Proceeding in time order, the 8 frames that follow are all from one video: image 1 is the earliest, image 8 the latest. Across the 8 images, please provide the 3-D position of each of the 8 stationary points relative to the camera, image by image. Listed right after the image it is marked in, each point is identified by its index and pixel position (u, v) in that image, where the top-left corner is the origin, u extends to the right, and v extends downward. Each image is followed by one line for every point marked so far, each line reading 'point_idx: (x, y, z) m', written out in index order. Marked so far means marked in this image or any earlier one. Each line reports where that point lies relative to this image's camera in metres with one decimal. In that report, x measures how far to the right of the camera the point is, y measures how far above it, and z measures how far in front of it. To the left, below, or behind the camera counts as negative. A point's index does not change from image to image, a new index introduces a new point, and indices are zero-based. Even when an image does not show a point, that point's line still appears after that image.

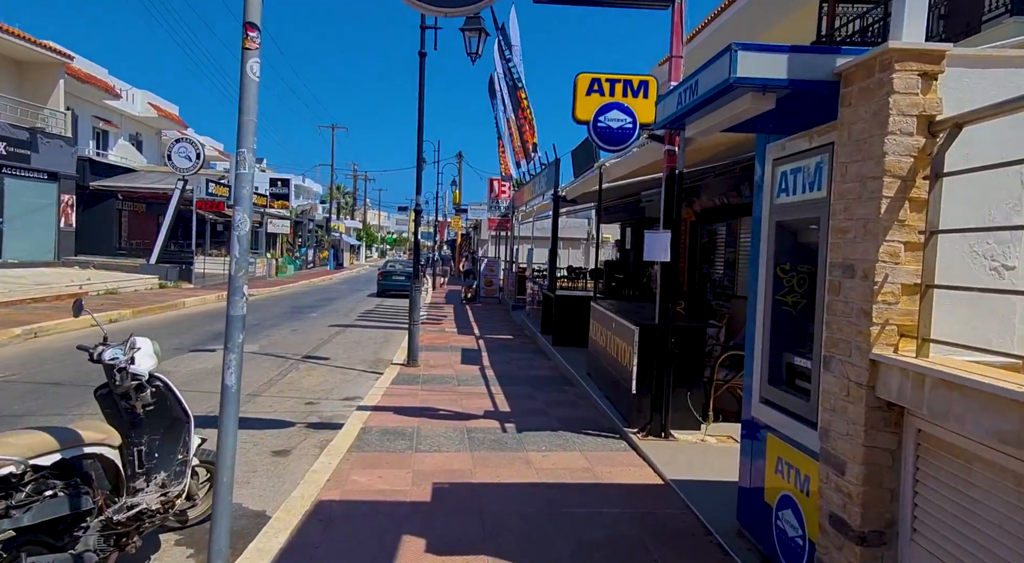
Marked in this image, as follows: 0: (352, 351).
0: (-2.9, -1.3, +12.0) m
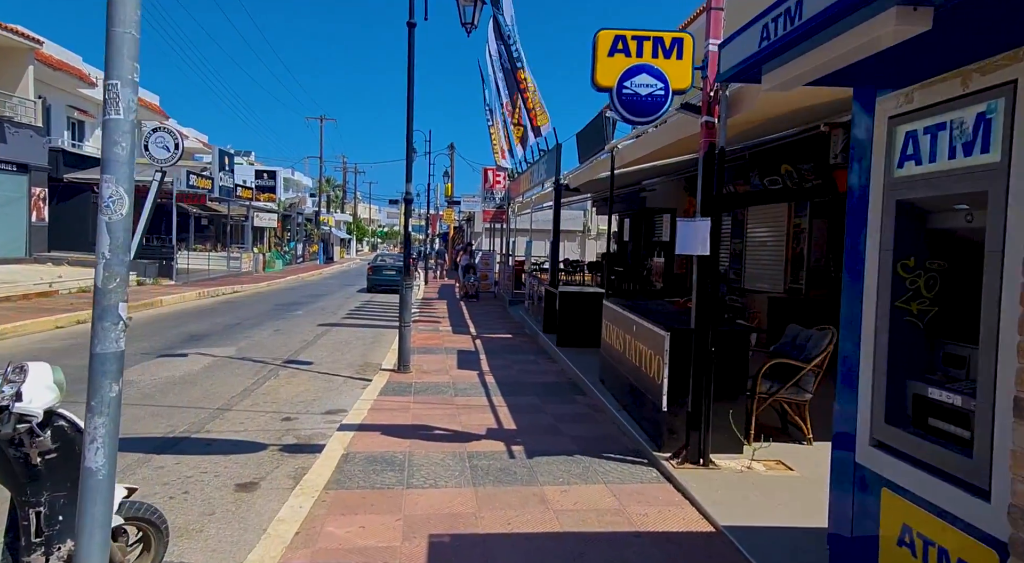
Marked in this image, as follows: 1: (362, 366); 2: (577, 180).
0: (-2.9, -1.2, +11.1) m
1: (-2.2, -1.3, +10.1) m
2: (+1.1, +1.7, +11.3) m
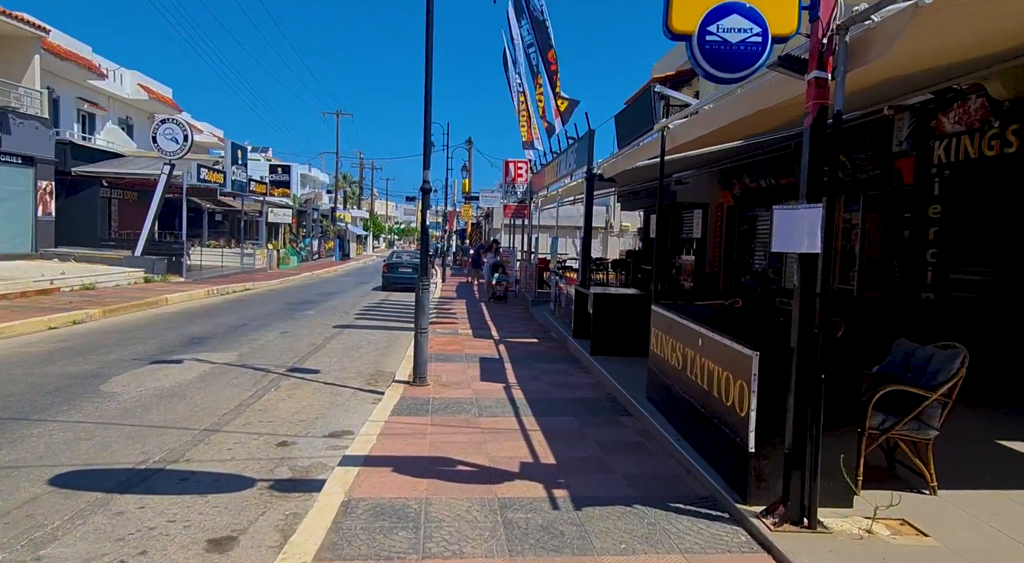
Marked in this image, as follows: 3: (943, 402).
0: (-2.4, -1.2, +10.1) m
1: (-1.9, -1.3, +9.1) m
2: (+1.5, +1.7, +10.2) m
3: (+2.6, -0.7, +4.1) m
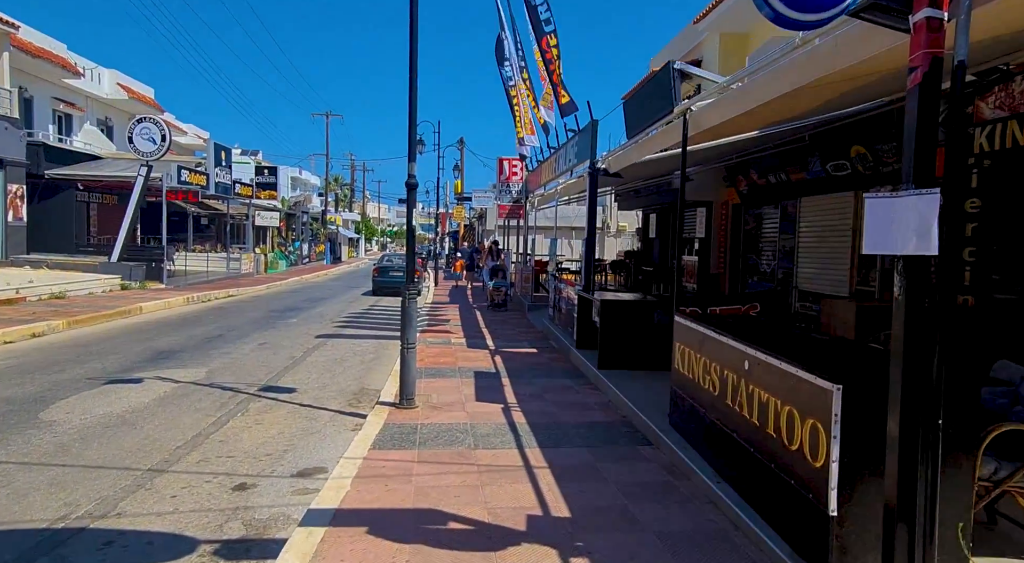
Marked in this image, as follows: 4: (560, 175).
0: (-2.5, -1.3, +9.1) m
1: (-1.9, -1.4, +8.1) m
2: (+1.5, +1.6, +9.2) m
3: (+2.6, -0.8, +3.2) m
4: (+0.9, +2.1, +13.2) m
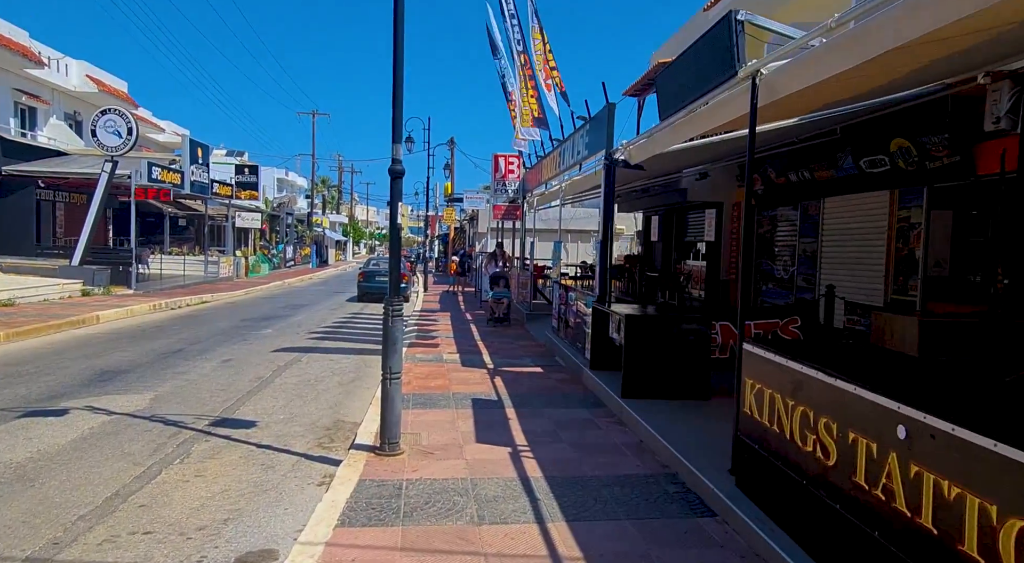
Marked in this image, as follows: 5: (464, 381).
0: (-2.4, -1.4, +7.6) m
1: (-1.8, -1.5, +6.7) m
2: (+1.5, +1.5, +7.9) m
3: (+2.8, -0.9, +1.8) m
4: (+0.9, +1.9, +11.8) m
5: (-0.6, -1.3, +8.6) m
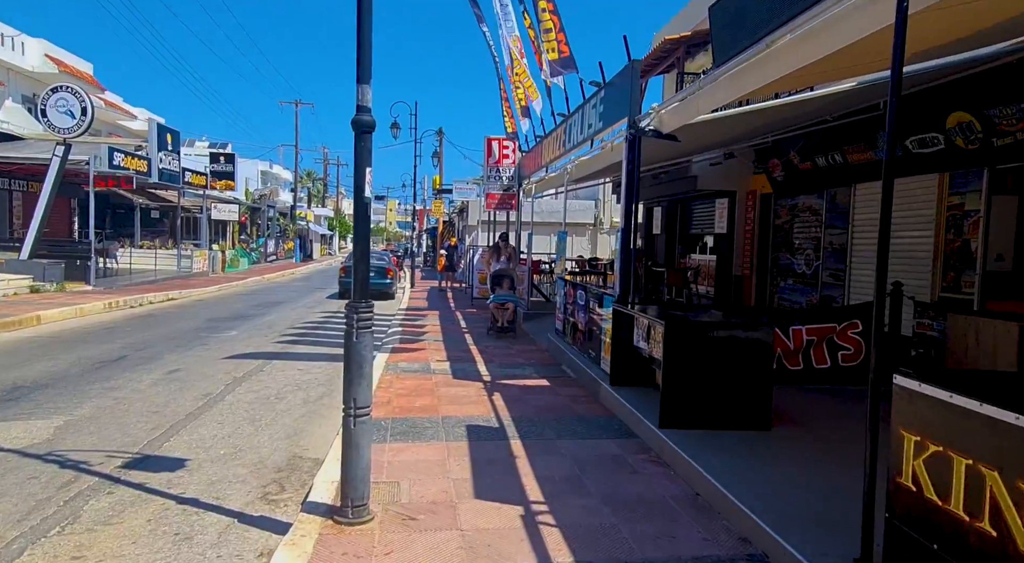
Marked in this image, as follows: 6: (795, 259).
0: (-2.4, -1.4, +6.0) m
1: (-1.7, -1.5, +5.1) m
2: (+1.6, +1.5, +6.3) m
3: (+2.9, -0.9, +0.3) m
4: (+0.9, +2.0, +10.2) m
5: (-0.6, -1.2, +7.0) m
6: (+6.3, +0.5, +15.0) m
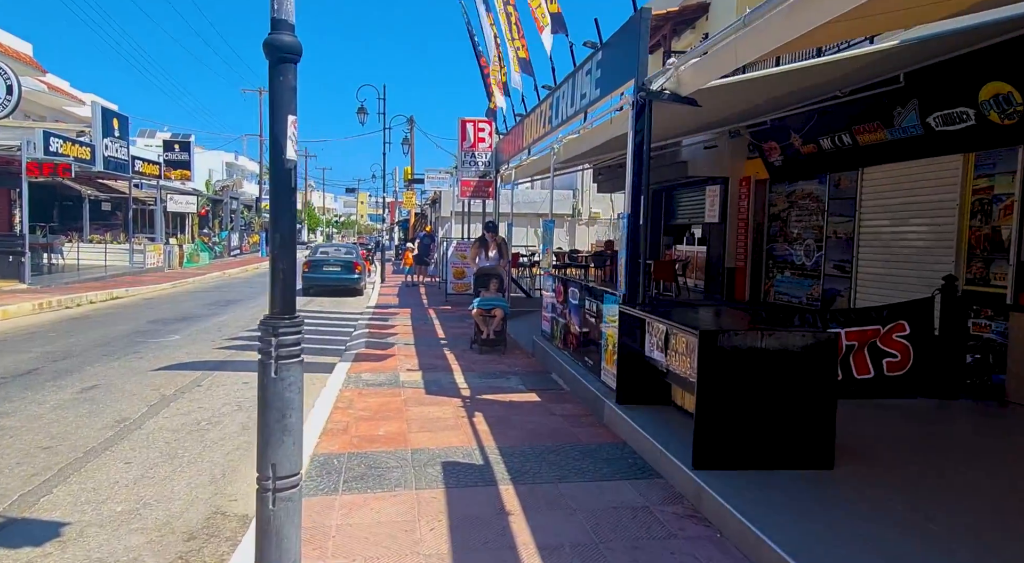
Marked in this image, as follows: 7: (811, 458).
0: (-2.5, -1.4, +4.7) m
1: (-1.8, -1.5, +3.7) m
2: (+1.4, +1.6, +5.1) m
3: (+3.1, -0.9, -0.9) m
4: (+0.6, +2.1, +8.9) m
5: (-0.7, -1.2, +5.7) m
6: (+5.8, +0.7, +13.9) m
7: (+1.9, -1.1, +4.3) m
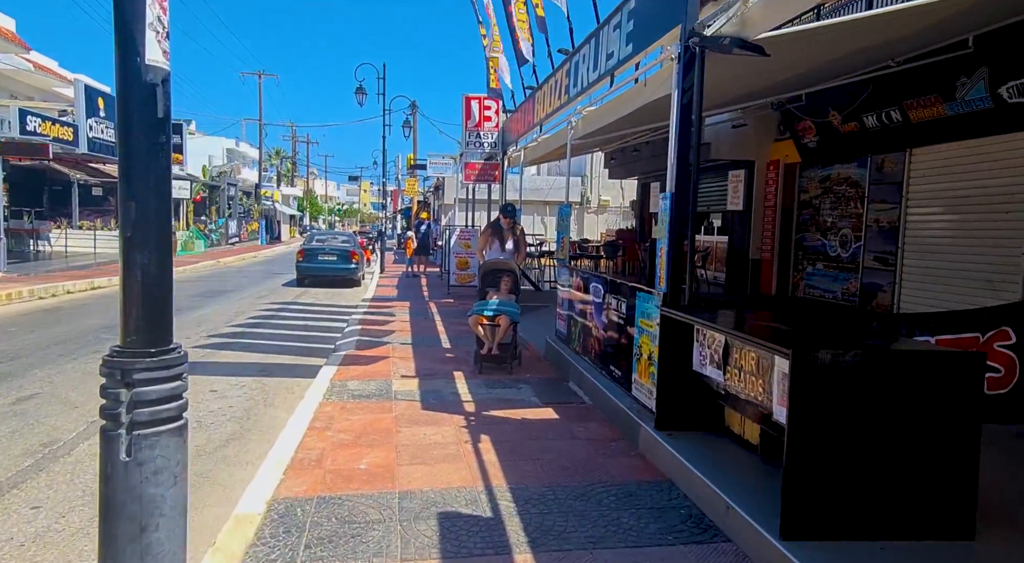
0: (-2.4, -1.4, +3.6) m
1: (-1.7, -1.5, +2.6) m
2: (+1.5, +1.6, +3.9) m
3: (+3.1, -1.0, -2.0) m
4: (+0.7, +2.1, +7.8) m
5: (-0.6, -1.2, +4.6) m
6: (+6.0, +0.8, +12.7) m
7: (+2.0, -1.1, +3.1) m
